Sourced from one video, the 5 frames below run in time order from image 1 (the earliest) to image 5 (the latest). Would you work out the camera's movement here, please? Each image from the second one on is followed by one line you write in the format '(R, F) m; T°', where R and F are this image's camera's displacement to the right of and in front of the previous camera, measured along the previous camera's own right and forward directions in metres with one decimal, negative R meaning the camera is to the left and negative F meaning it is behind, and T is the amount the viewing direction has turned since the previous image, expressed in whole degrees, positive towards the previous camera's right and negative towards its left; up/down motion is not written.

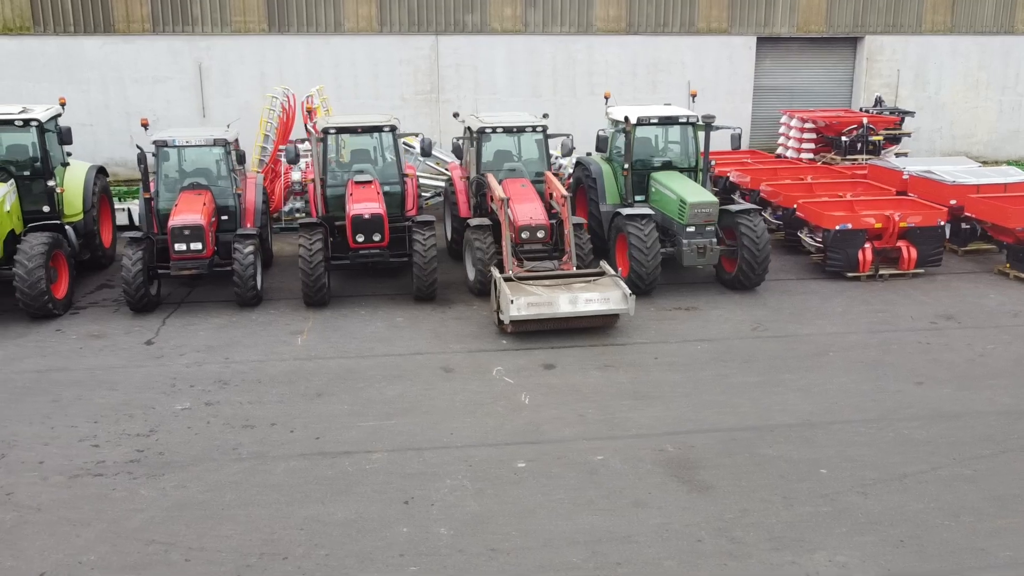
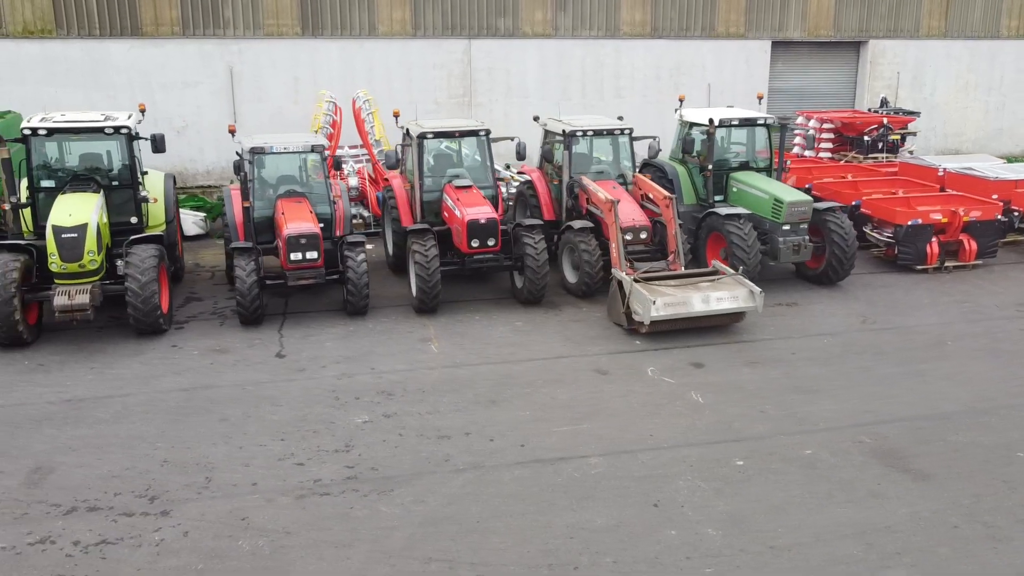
(-2.2, +0.2) m; +6°
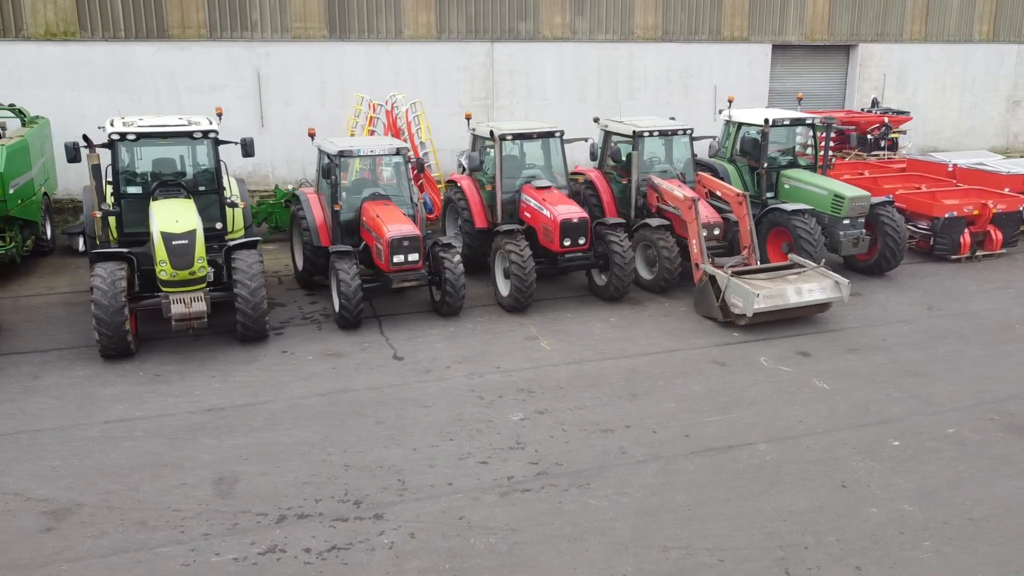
(-1.9, 0.0) m; +5°
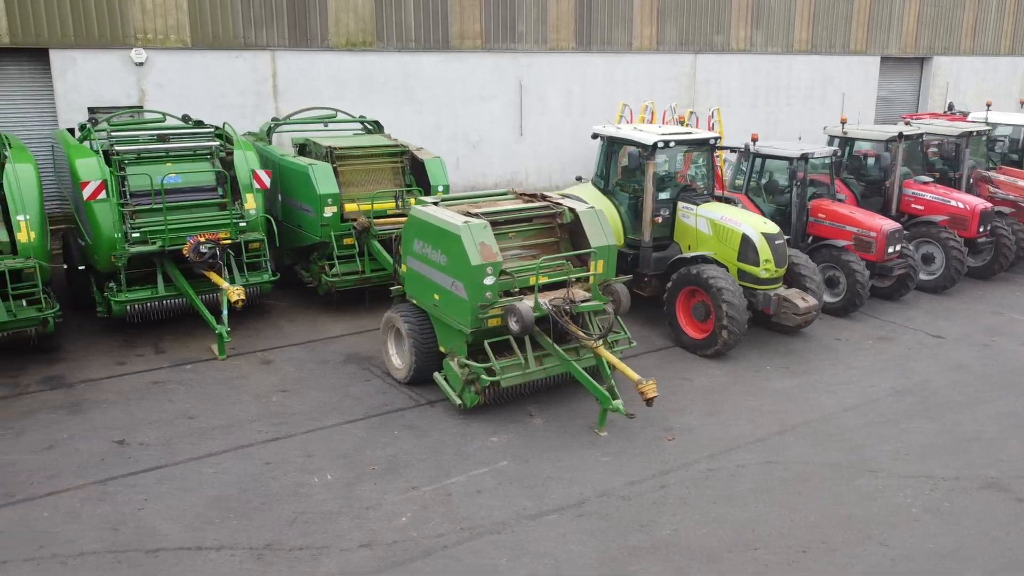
(-7.2, +0.6) m; +14°
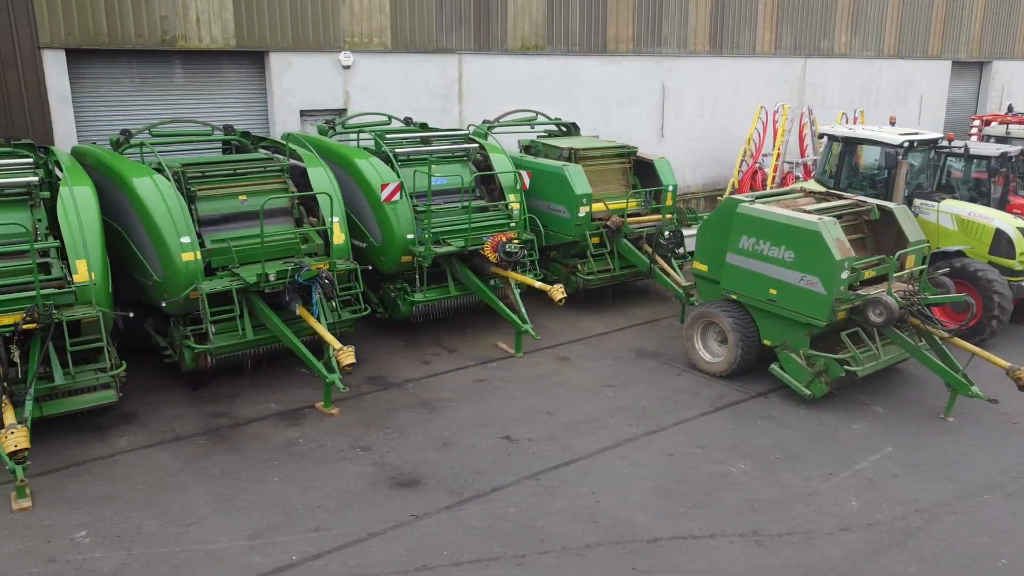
(-3.0, -0.1) m; +3°
